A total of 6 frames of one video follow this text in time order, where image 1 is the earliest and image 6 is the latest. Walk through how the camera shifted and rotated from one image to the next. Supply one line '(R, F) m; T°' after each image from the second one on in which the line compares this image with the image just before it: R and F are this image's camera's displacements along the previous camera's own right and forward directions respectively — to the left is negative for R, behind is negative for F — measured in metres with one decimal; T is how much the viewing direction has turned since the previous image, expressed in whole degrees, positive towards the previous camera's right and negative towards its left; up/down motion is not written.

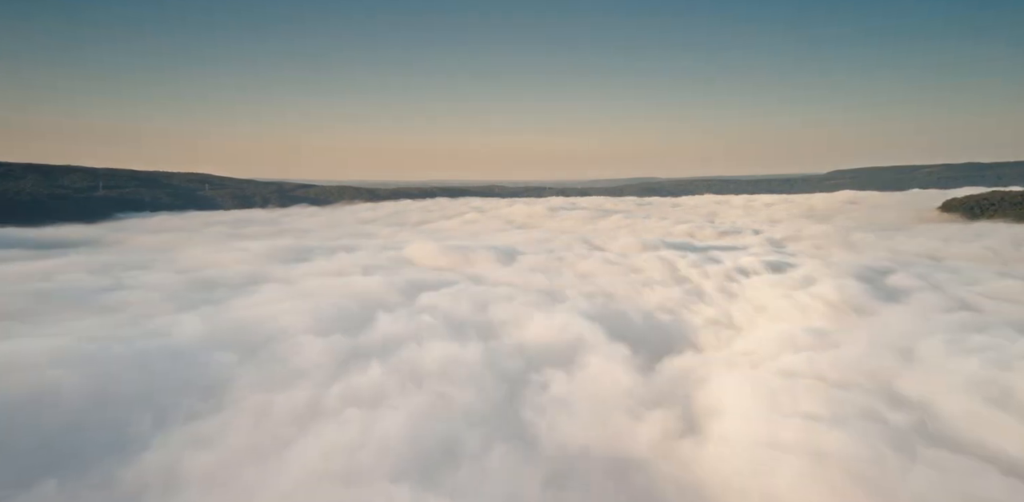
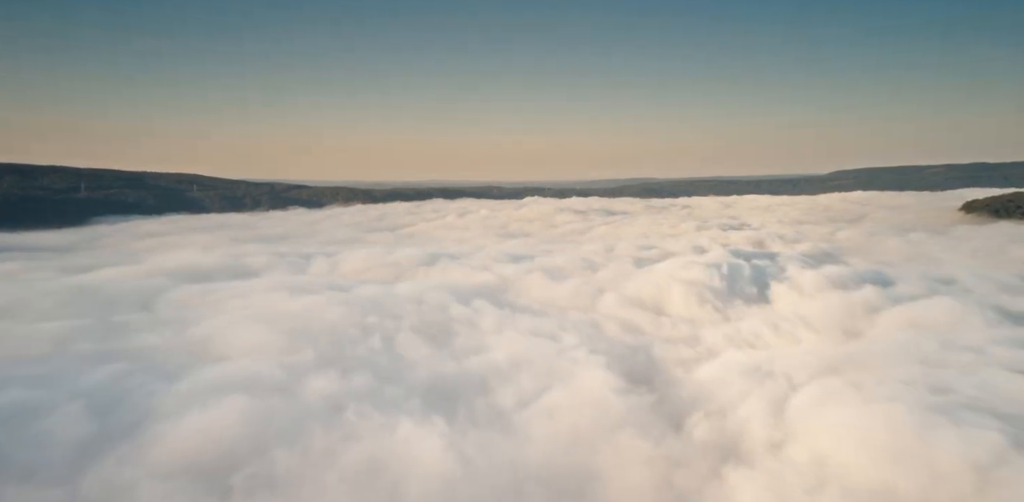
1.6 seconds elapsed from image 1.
(+0.3, +5.1) m; 0°
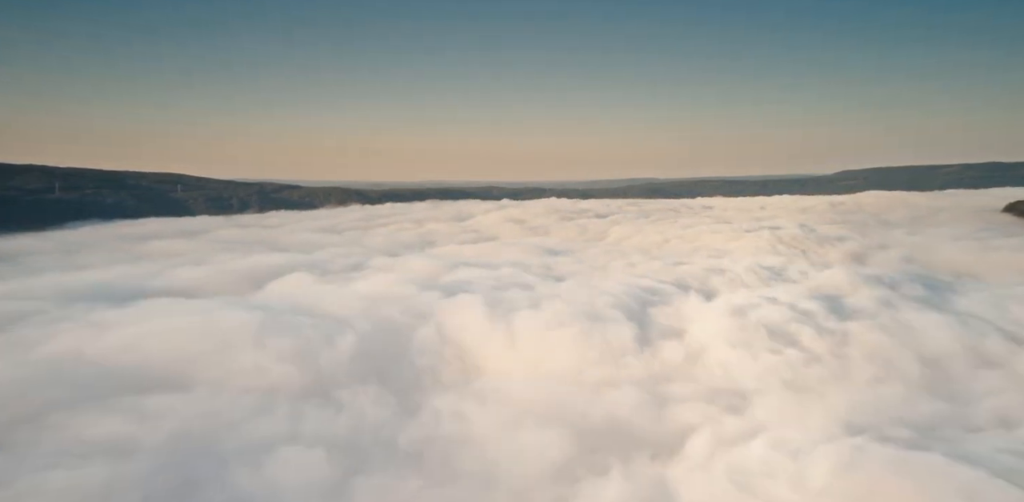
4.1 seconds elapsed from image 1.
(-0.3, +7.6) m; 0°
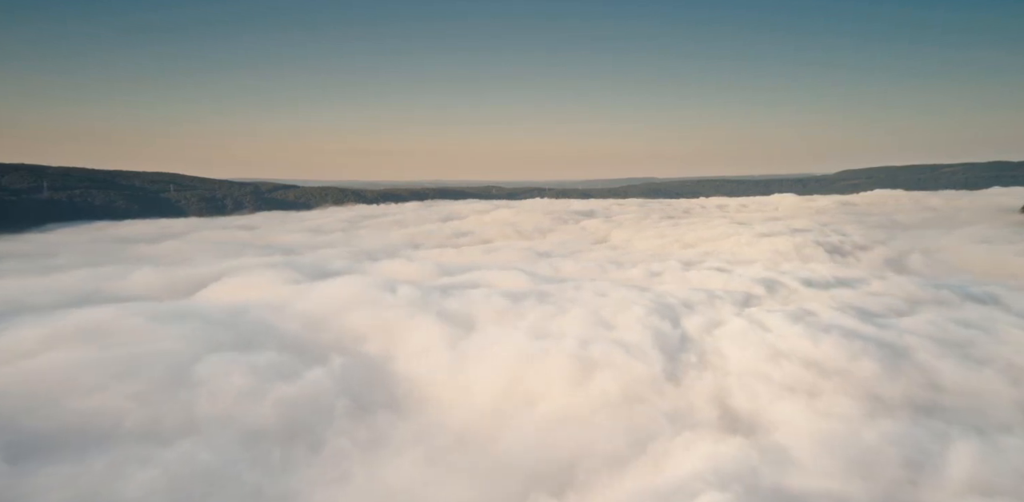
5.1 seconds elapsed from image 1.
(+0.1, +2.9) m; 0°
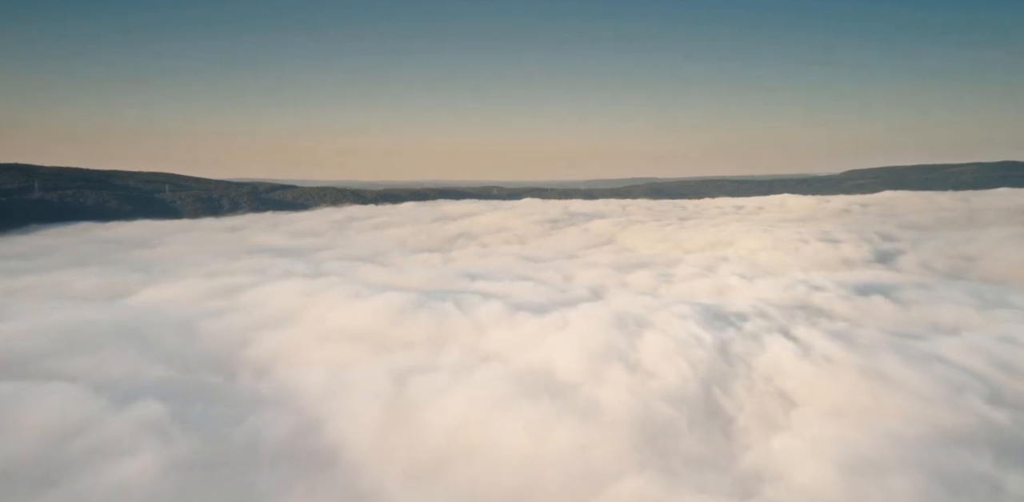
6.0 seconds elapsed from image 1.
(-0.5, +3.0) m; 0°
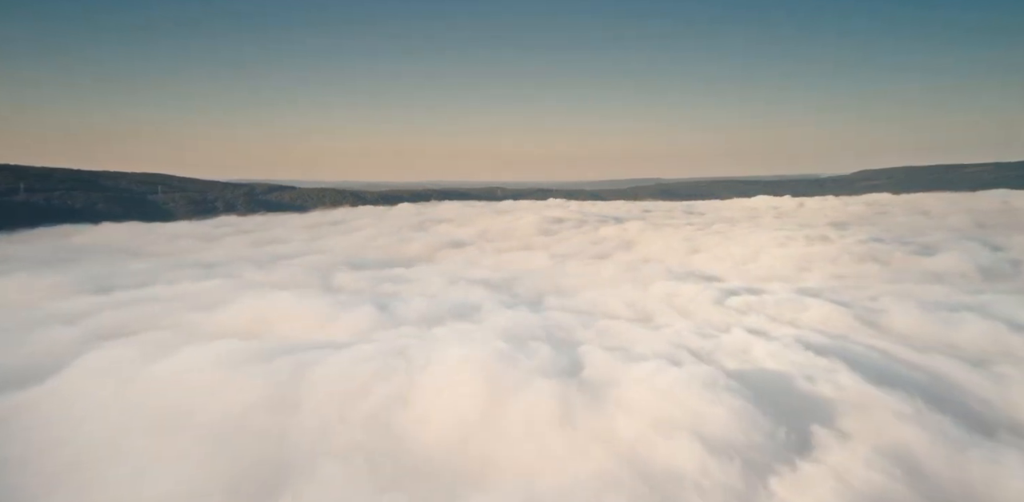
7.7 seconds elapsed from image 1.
(-1.8, +5.8) m; 0°
